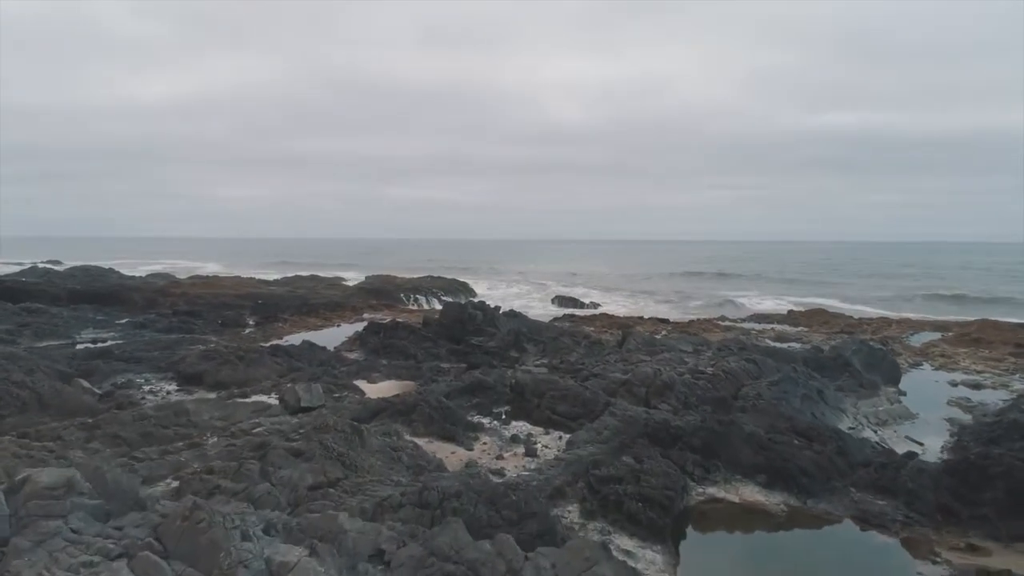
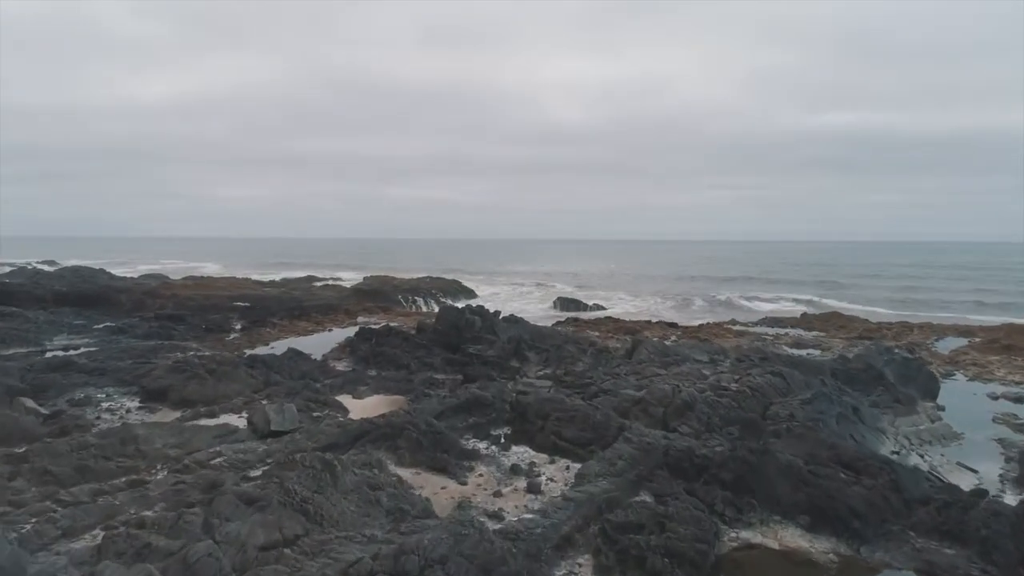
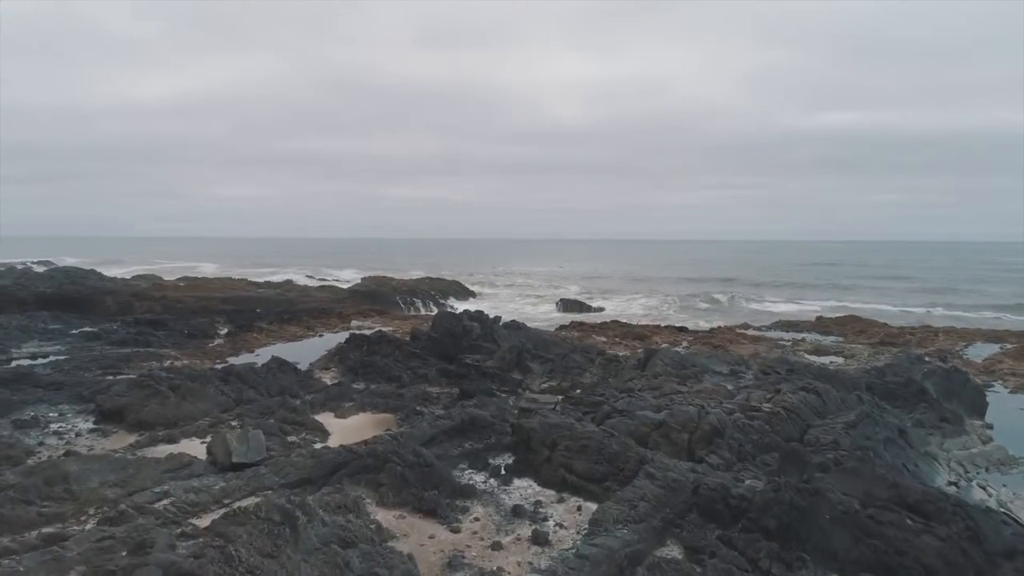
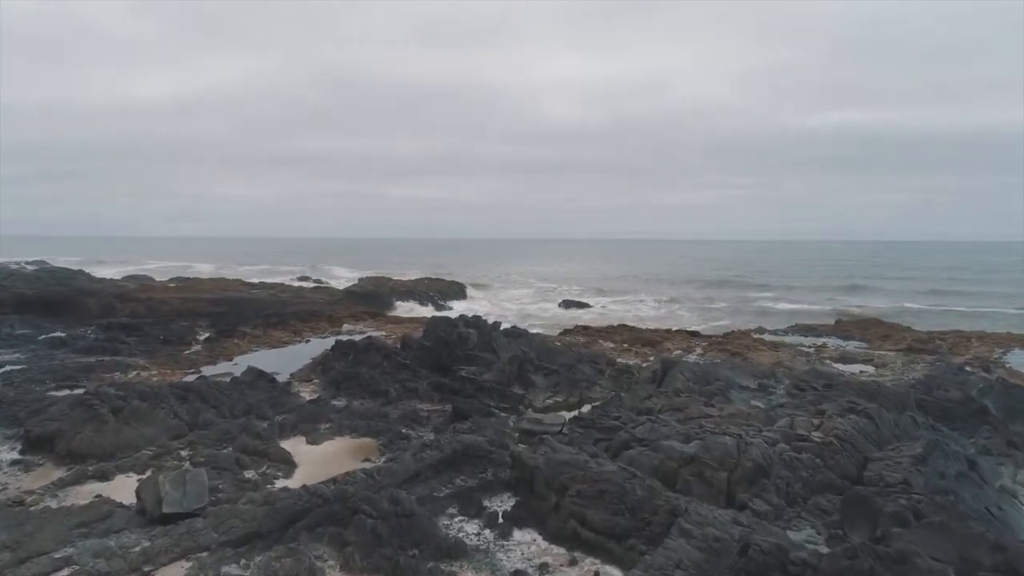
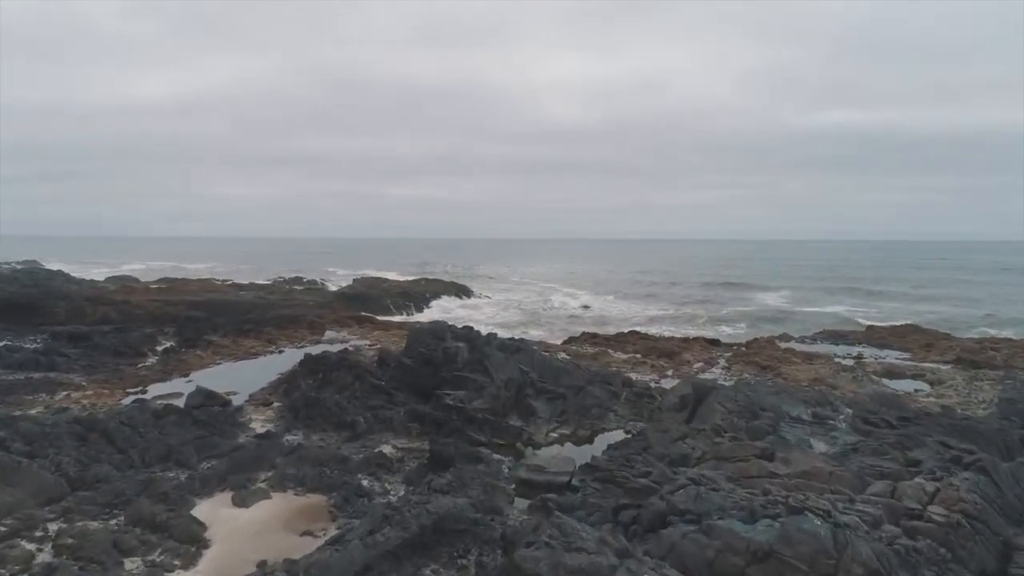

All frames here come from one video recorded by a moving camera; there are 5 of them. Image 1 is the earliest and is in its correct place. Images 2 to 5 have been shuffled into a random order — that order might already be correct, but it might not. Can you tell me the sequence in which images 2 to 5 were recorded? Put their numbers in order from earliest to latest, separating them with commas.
2, 3, 4, 5
